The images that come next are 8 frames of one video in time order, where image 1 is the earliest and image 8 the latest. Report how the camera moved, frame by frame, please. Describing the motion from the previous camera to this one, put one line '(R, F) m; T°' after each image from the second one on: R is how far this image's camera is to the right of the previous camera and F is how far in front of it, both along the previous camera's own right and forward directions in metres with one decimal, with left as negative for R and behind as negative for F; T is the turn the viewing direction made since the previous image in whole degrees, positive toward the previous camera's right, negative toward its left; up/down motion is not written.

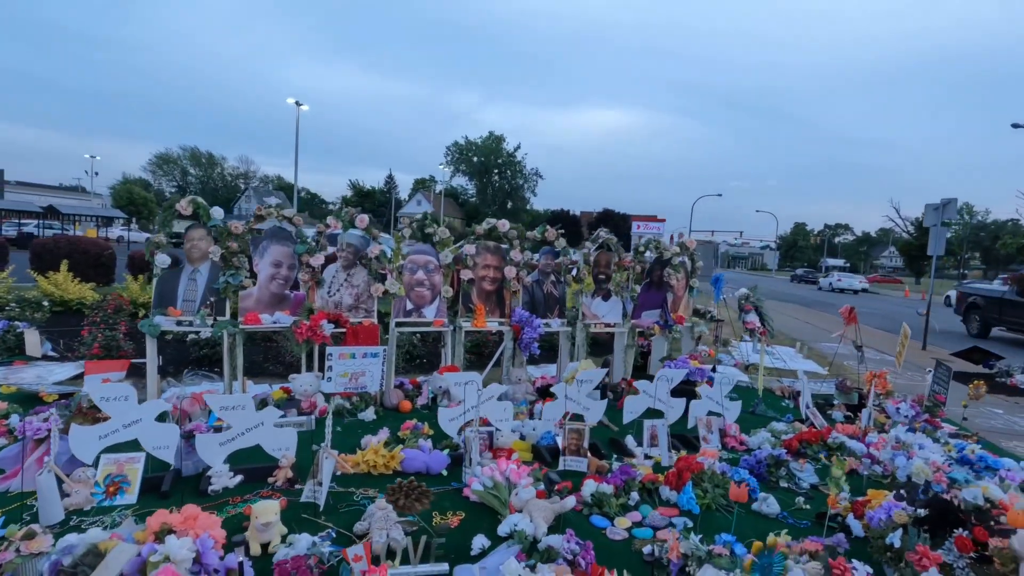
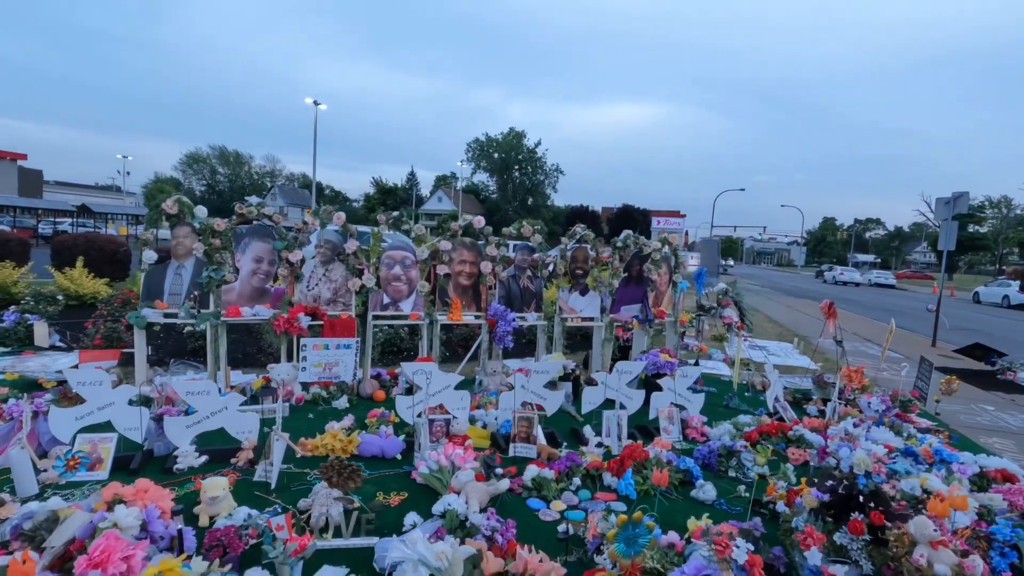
(+0.6, -0.2) m; -2°
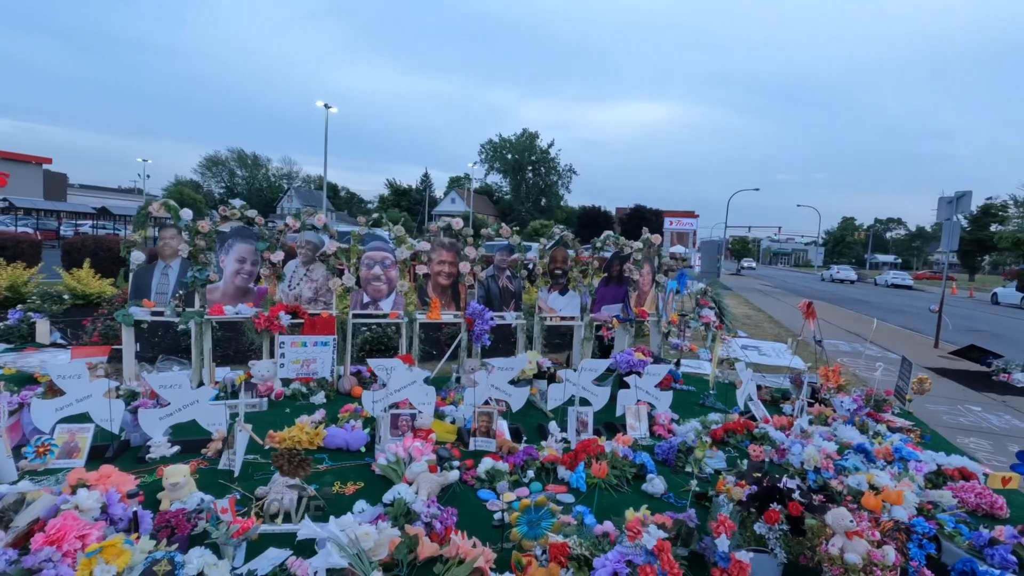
(+0.5, -0.1) m; -2°
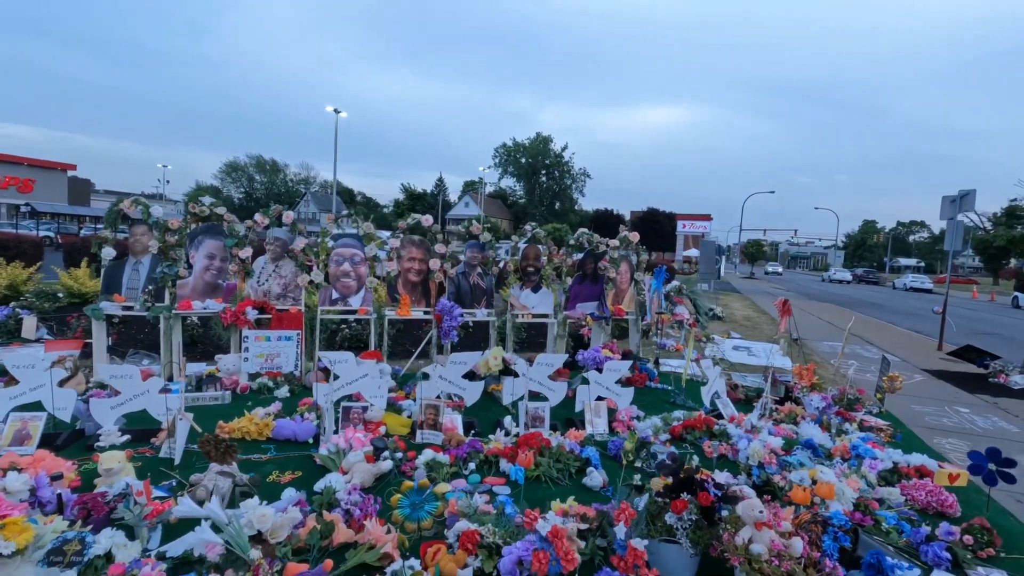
(+0.6, 0.0) m; -2°
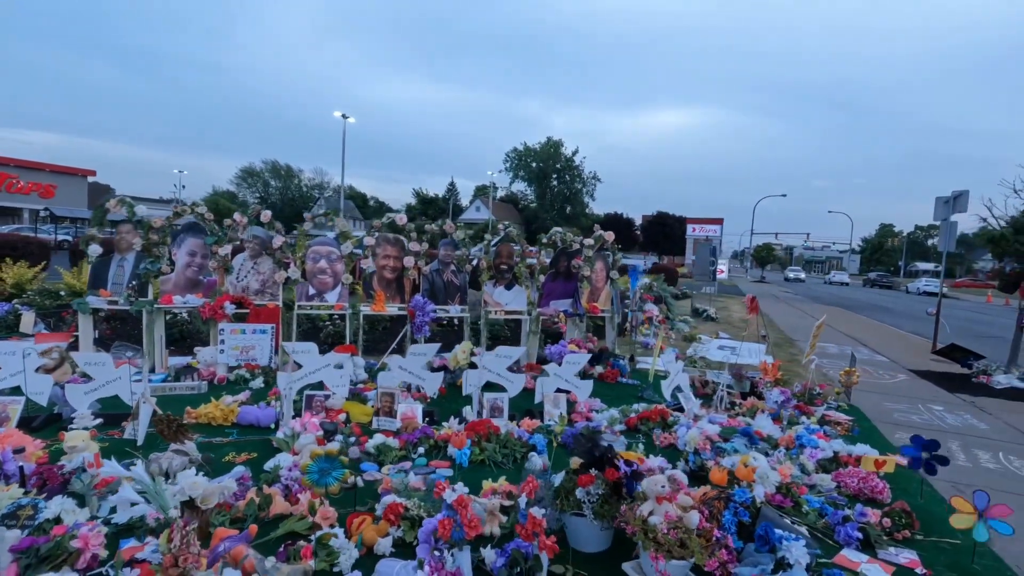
(+0.5, -0.2) m; -1°
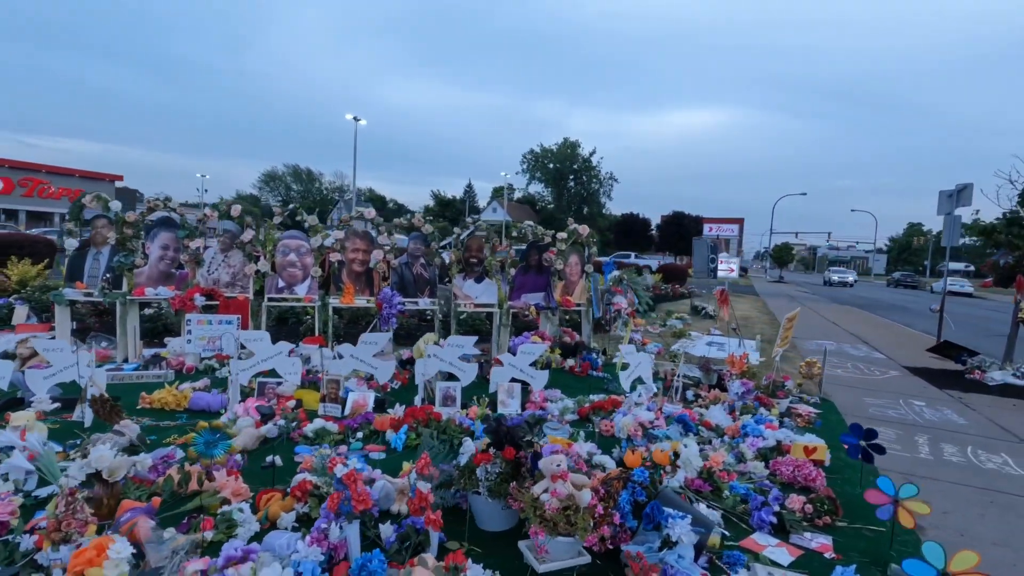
(+0.7, 0.0) m; -2°
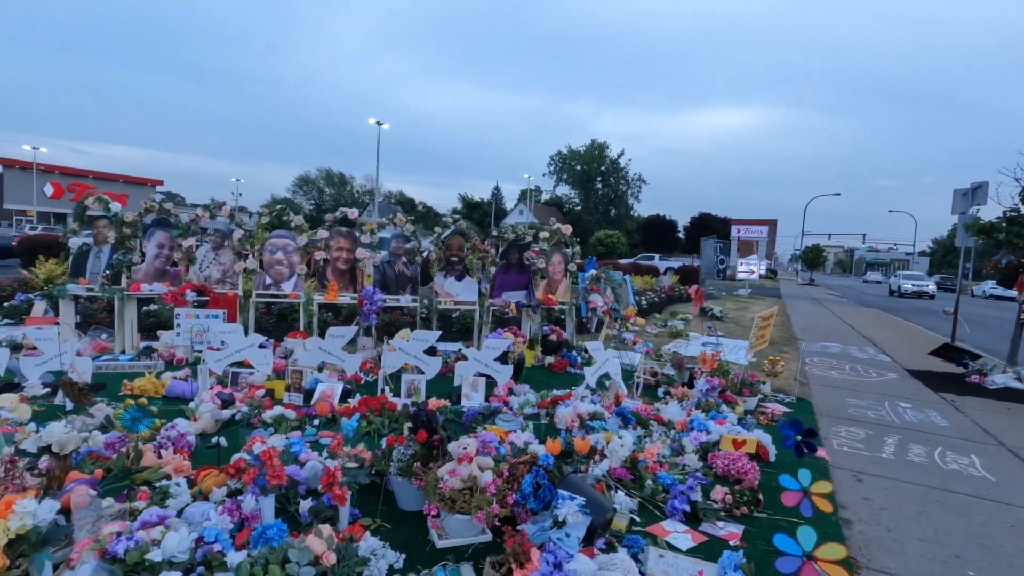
(+0.7, -0.1) m; -3°
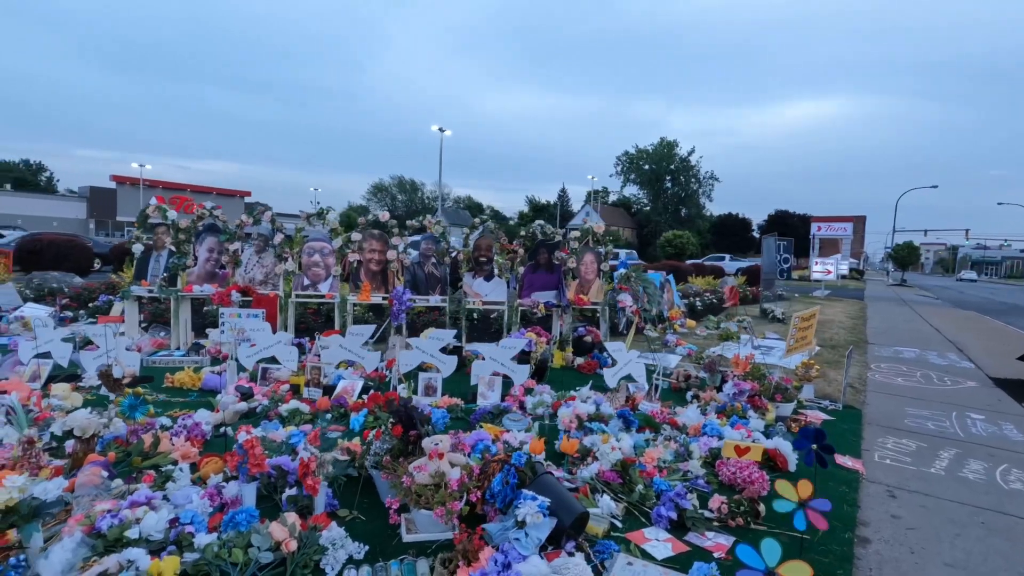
(+0.6, +0.1) m; -7°
